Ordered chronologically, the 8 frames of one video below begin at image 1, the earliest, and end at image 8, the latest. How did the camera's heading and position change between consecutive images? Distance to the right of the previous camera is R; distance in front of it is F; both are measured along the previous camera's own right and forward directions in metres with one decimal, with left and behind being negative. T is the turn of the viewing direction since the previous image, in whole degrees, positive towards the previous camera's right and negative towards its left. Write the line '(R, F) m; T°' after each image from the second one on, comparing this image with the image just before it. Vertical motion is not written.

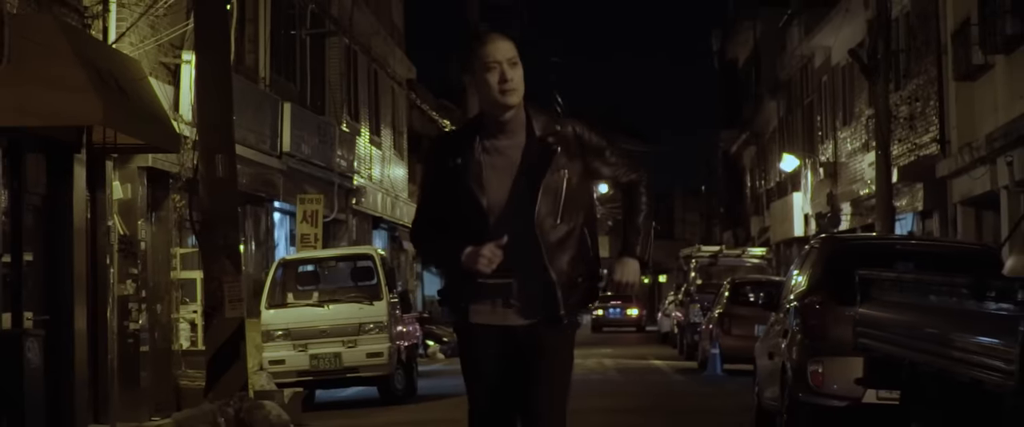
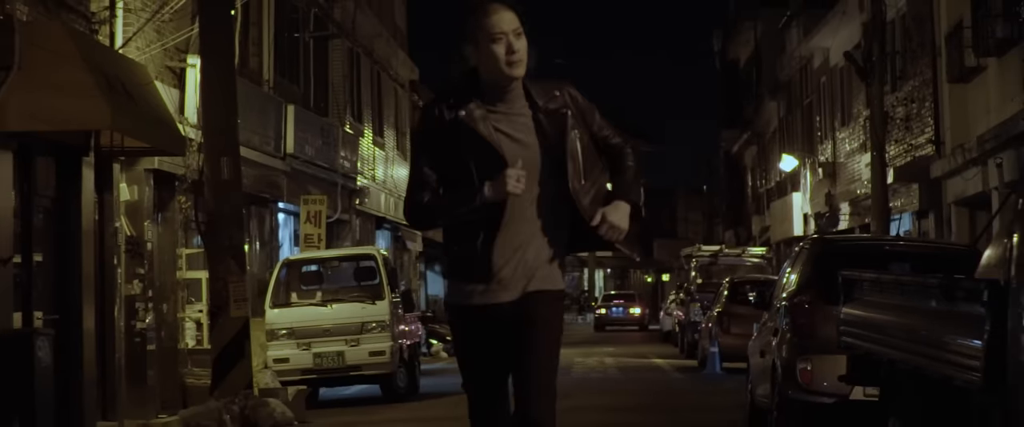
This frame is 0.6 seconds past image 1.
(+0.1, -0.3) m; 0°
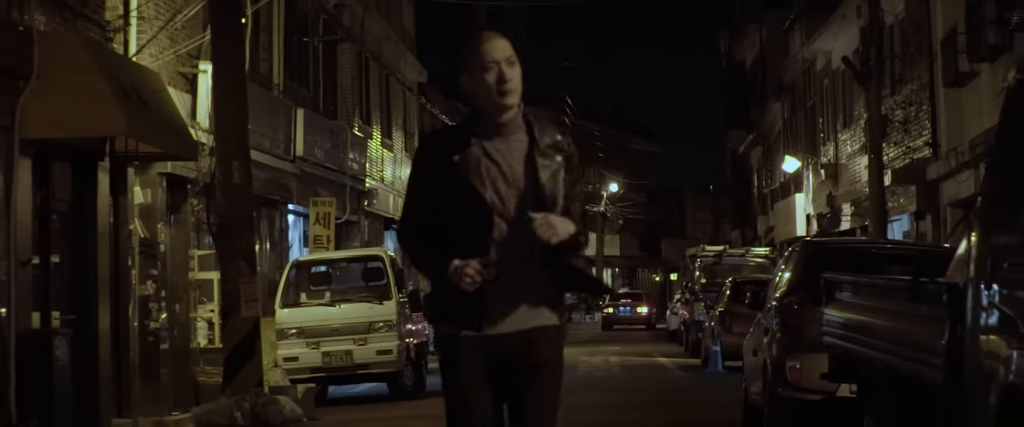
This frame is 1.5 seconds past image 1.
(+0.1, -0.4) m; 0°
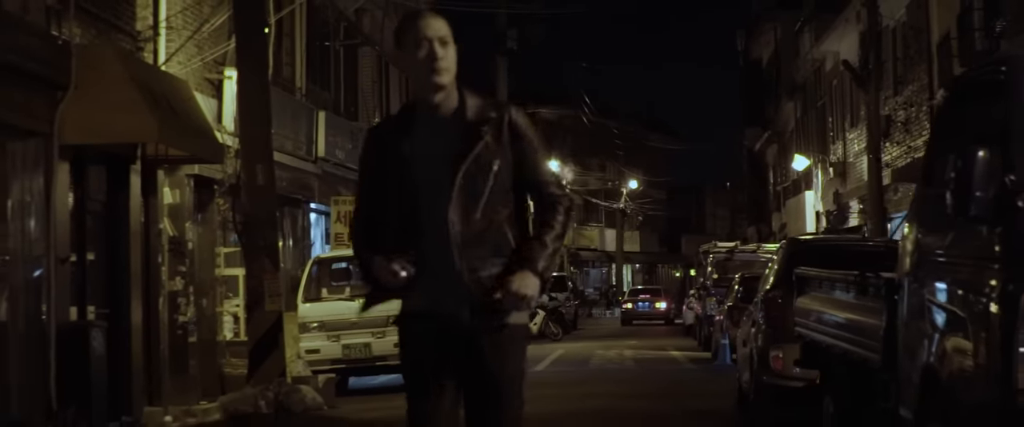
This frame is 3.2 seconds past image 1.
(+0.2, -0.8) m; -1°
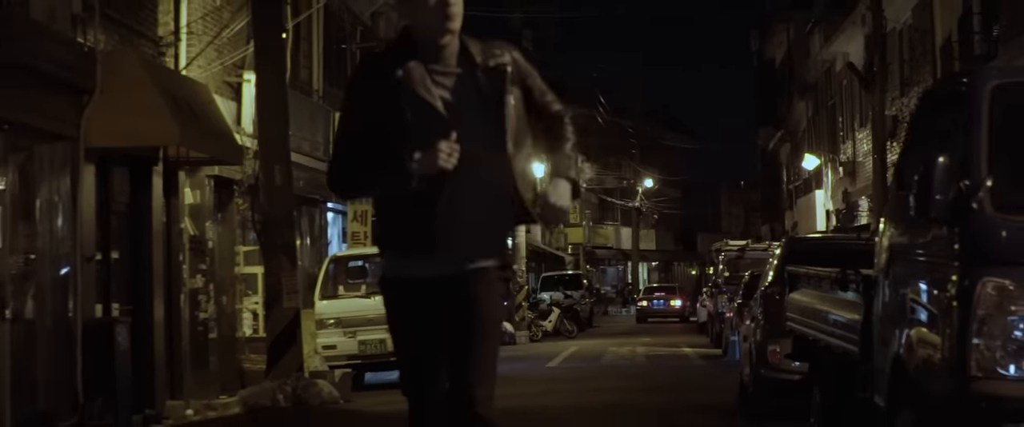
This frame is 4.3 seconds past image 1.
(+0.1, -0.4) m; -1°
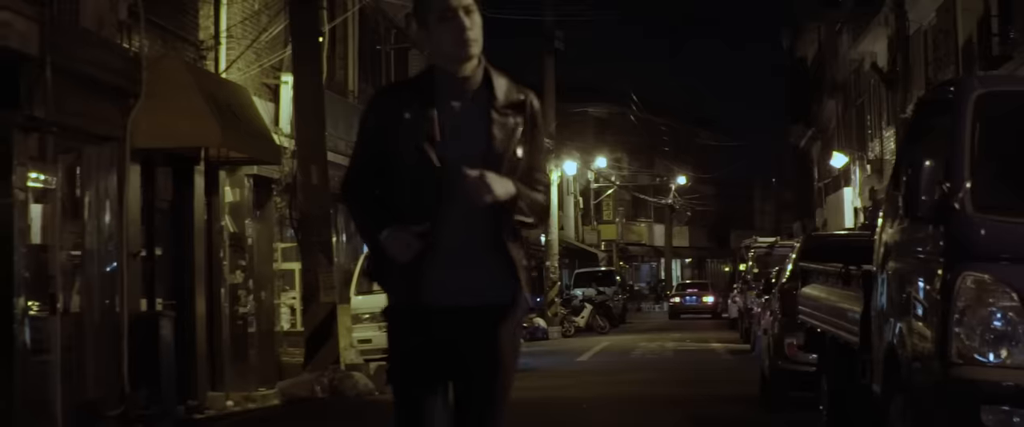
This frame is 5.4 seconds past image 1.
(+0.1, -0.5) m; -2°
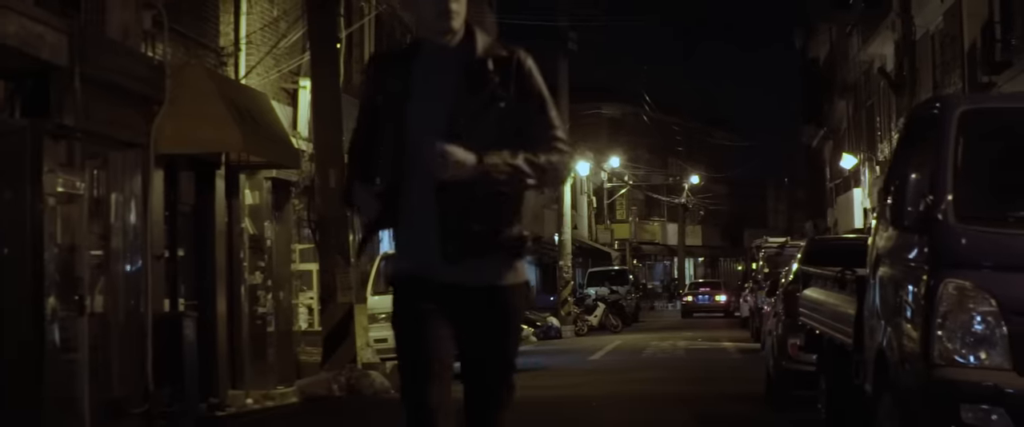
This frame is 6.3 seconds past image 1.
(0.0, -0.4) m; -1°
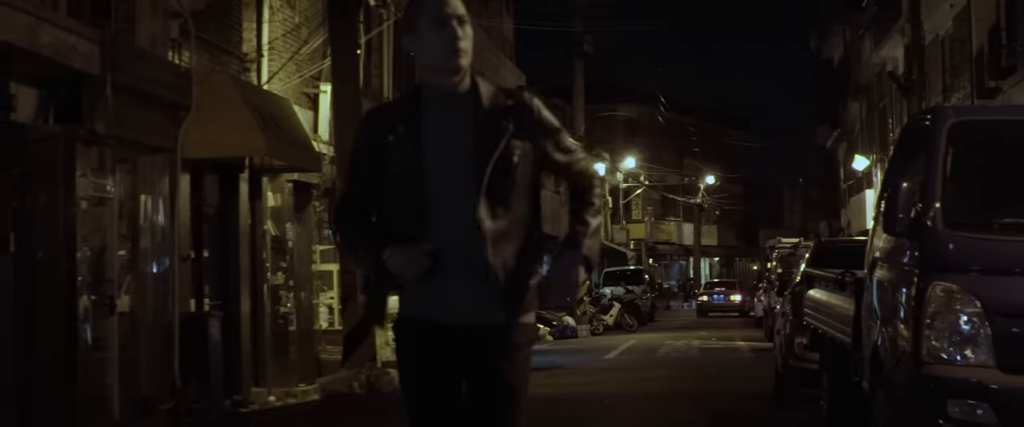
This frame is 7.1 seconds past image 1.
(0.0, -0.4) m; -1°
